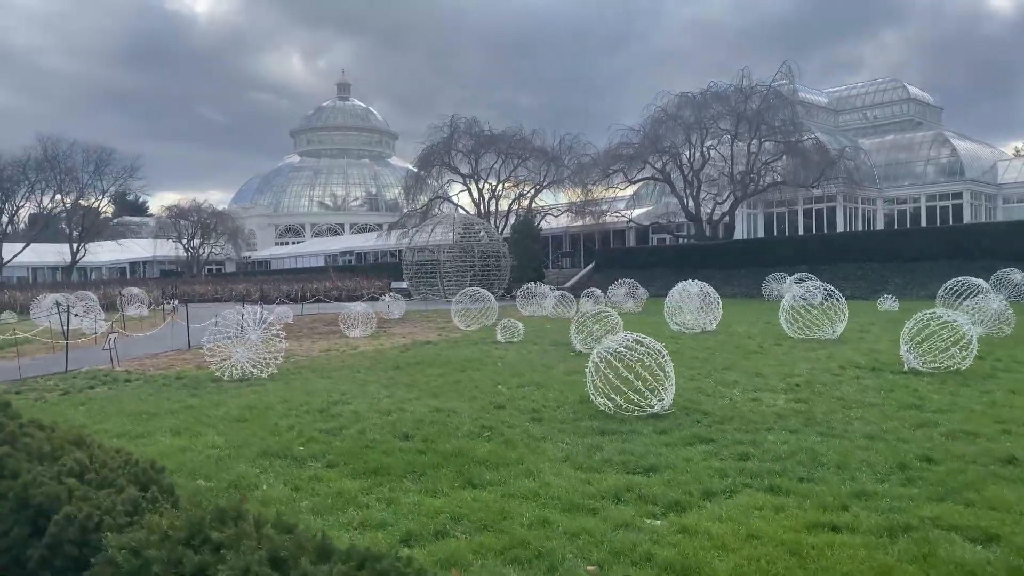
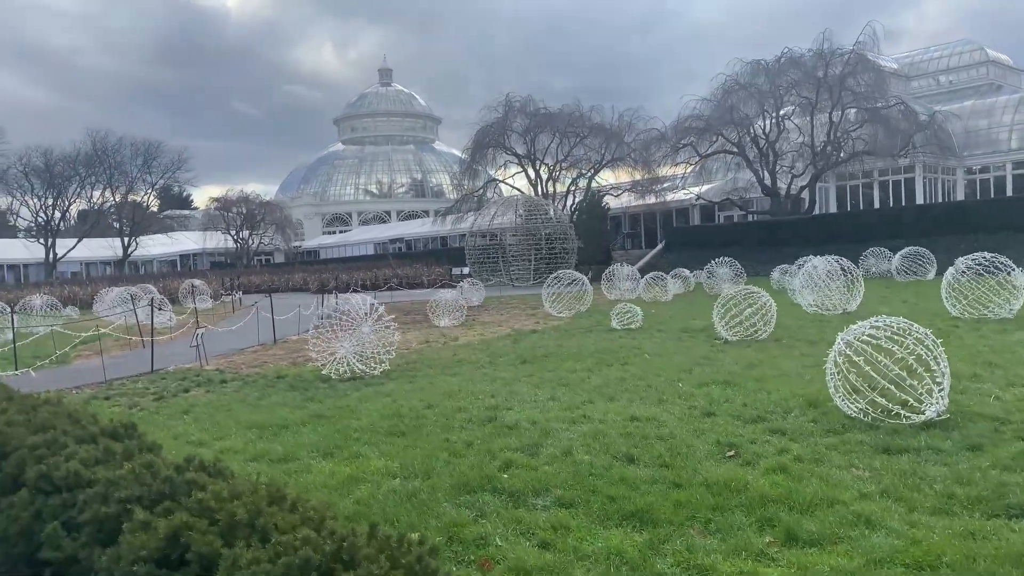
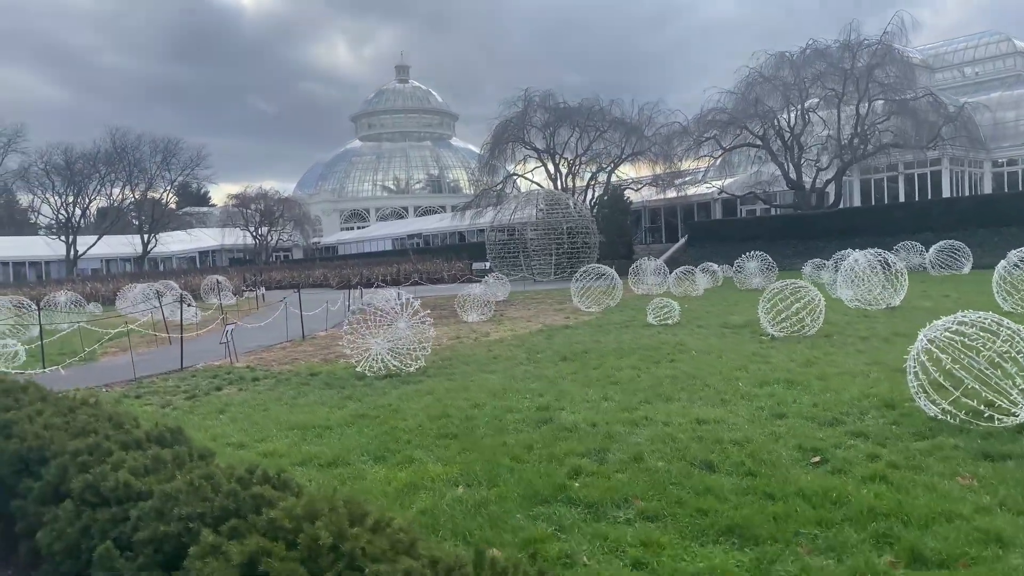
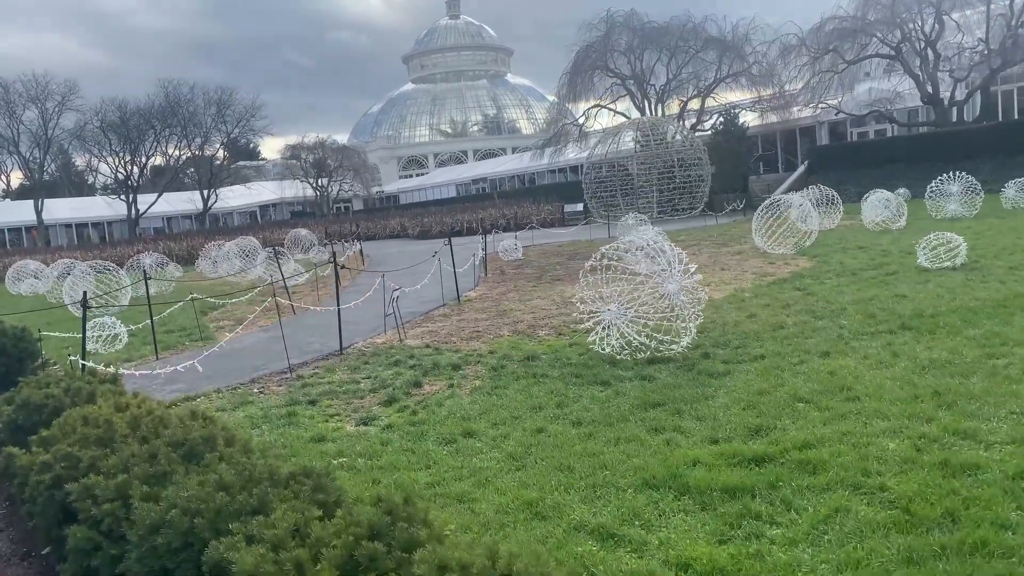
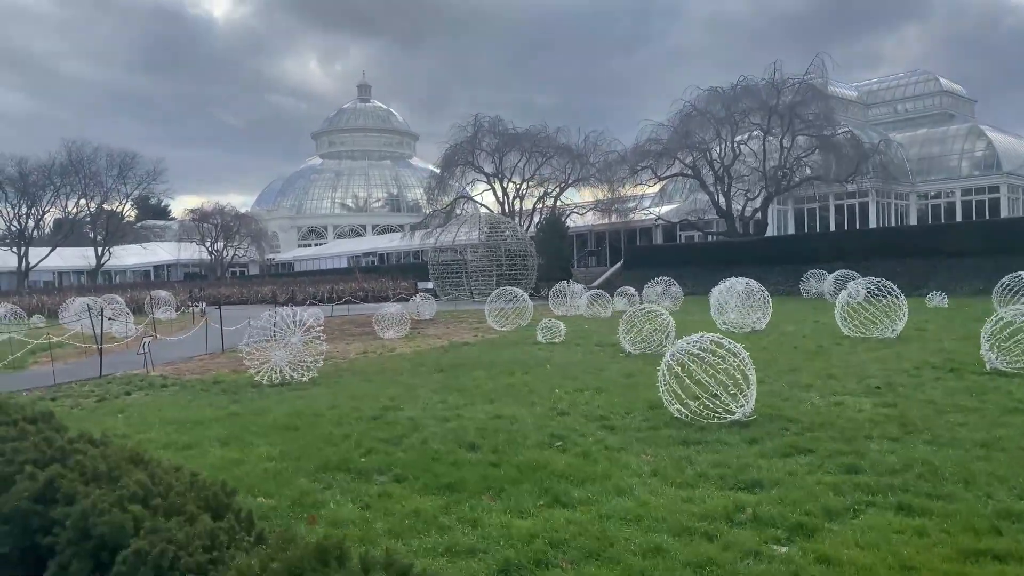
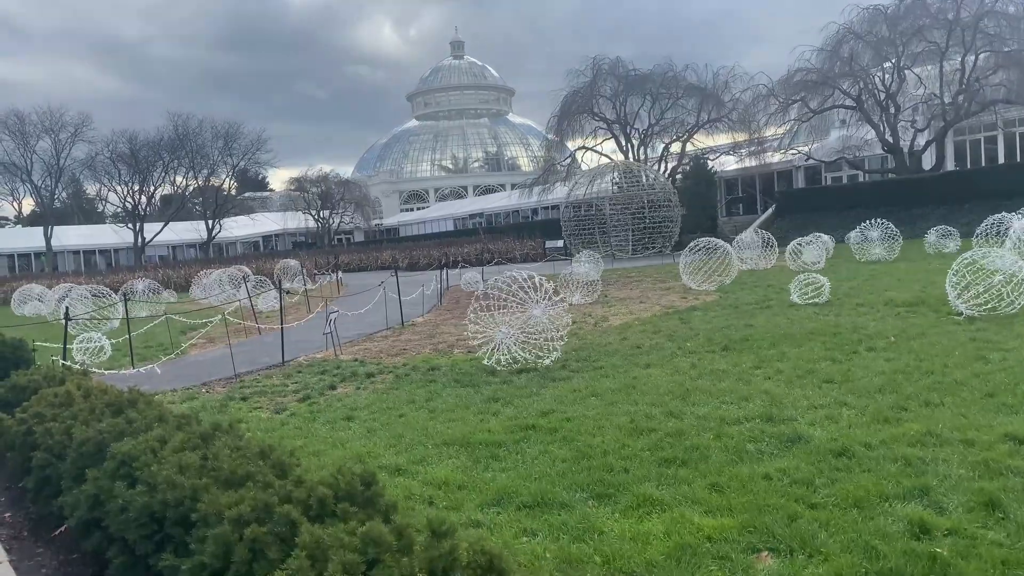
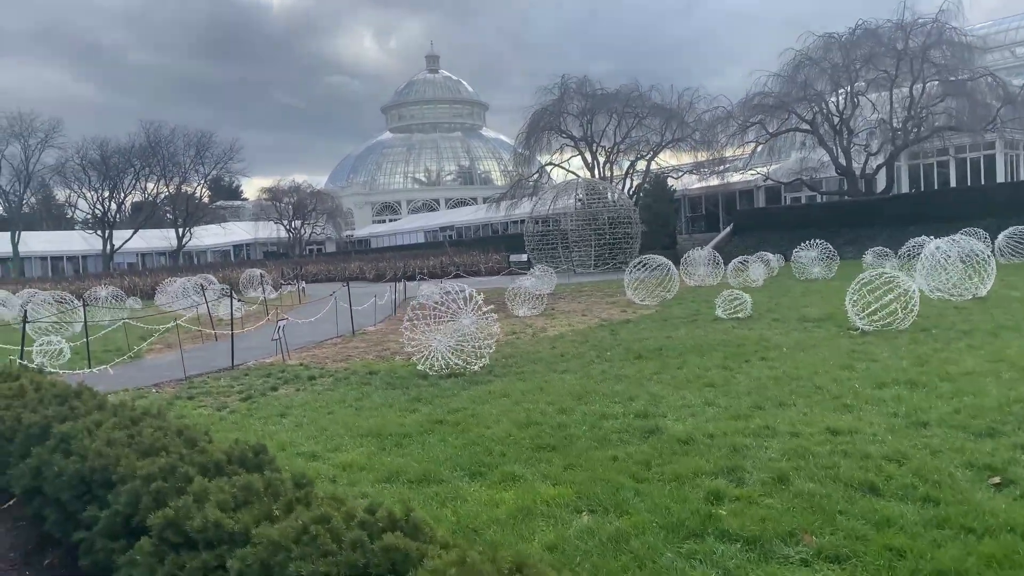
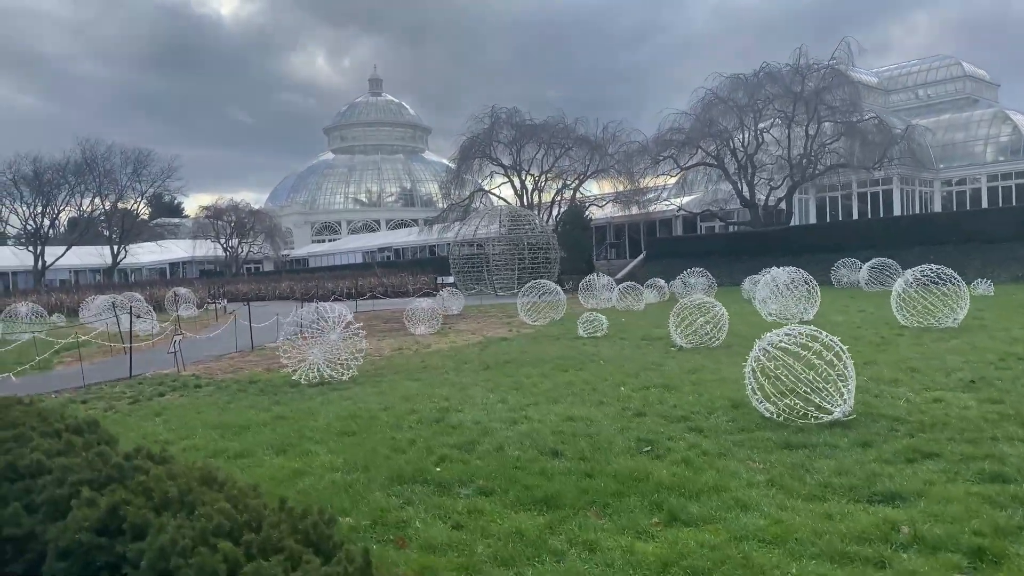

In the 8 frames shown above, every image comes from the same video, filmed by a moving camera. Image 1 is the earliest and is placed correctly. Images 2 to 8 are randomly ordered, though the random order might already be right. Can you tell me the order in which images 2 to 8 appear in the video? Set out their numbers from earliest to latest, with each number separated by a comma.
5, 8, 2, 3, 7, 6, 4
